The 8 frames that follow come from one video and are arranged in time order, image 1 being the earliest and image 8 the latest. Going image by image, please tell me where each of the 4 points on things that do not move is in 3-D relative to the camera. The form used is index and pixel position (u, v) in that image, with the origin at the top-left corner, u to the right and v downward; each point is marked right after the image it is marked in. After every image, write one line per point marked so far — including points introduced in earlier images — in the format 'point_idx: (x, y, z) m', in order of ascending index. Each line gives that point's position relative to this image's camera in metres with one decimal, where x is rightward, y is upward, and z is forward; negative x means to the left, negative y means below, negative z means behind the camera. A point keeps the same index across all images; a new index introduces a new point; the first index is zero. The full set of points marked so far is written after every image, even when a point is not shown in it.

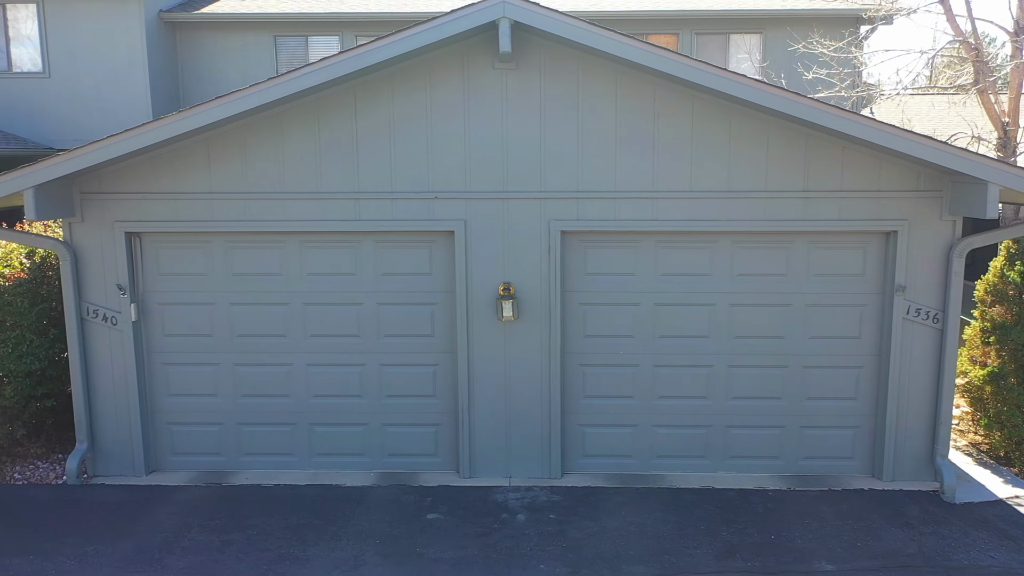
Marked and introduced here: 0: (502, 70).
0: (-0.1, +1.7, +6.3) m
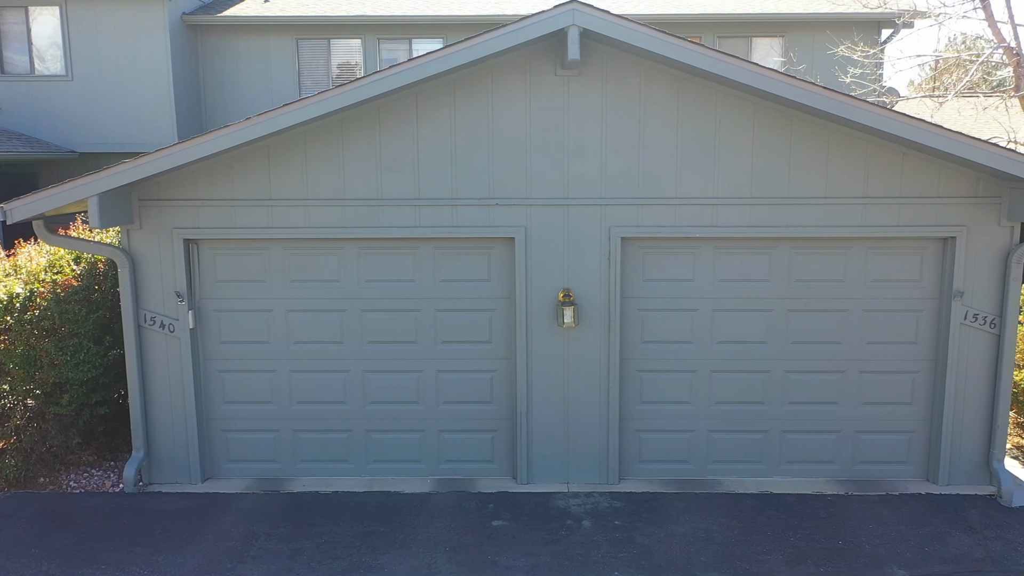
0: (+0.4, +1.6, +6.4) m
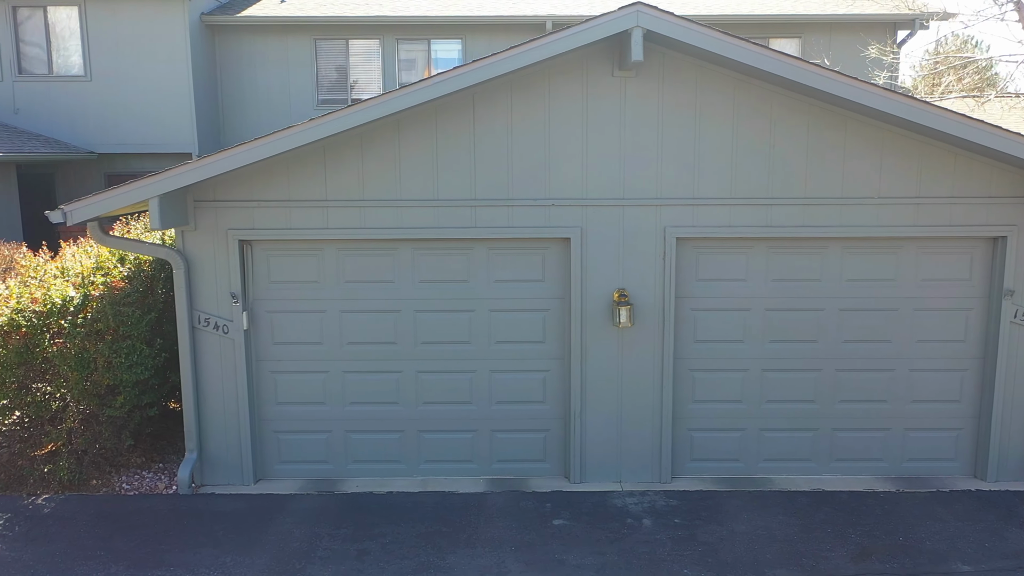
0: (+0.8, +1.6, +6.4) m
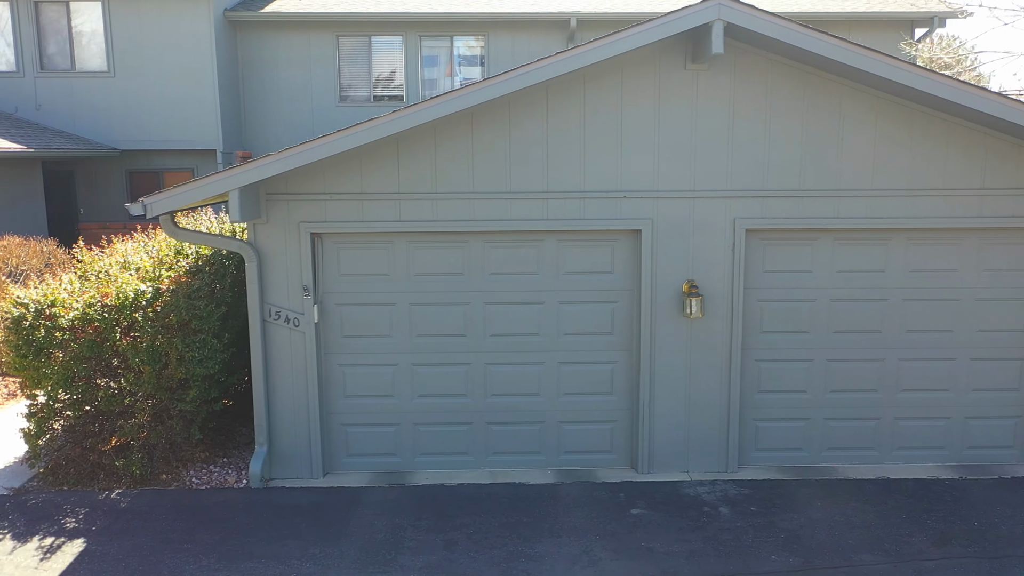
0: (+1.4, +1.7, +6.4) m
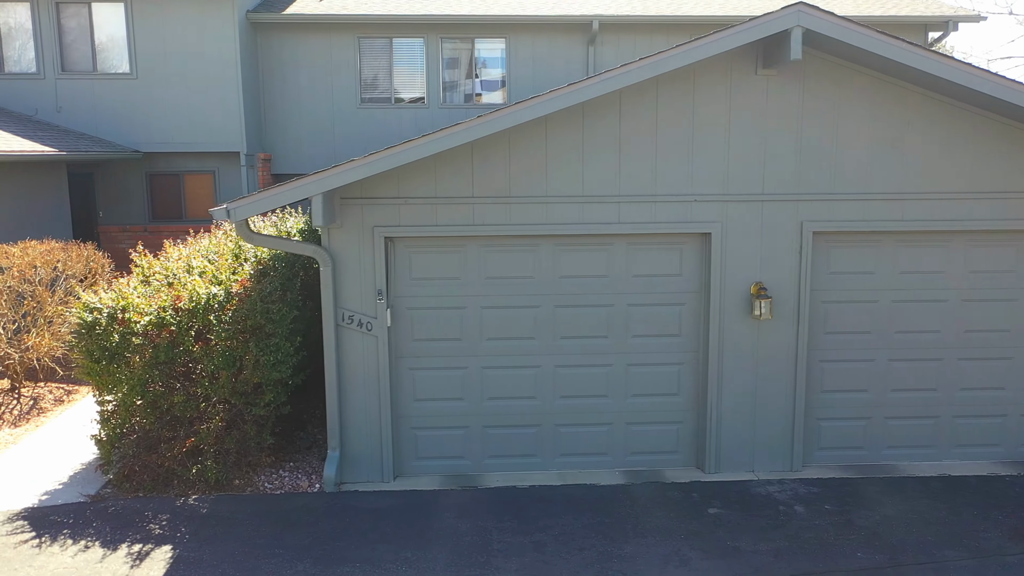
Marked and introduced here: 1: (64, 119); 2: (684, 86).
0: (+2.0, +1.7, +6.5) m
1: (-6.9, +2.6, +12.9) m
2: (+1.3, +1.6, +6.5) m
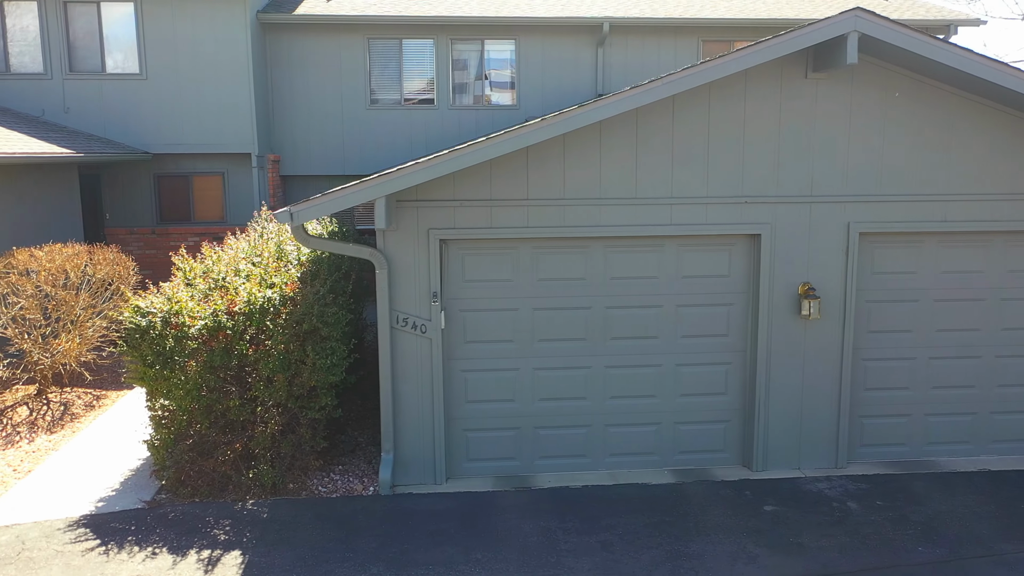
0: (+2.4, +1.7, +6.6) m
1: (-6.6, +2.5, +12.7) m
2: (+1.8, +1.6, +6.6) m
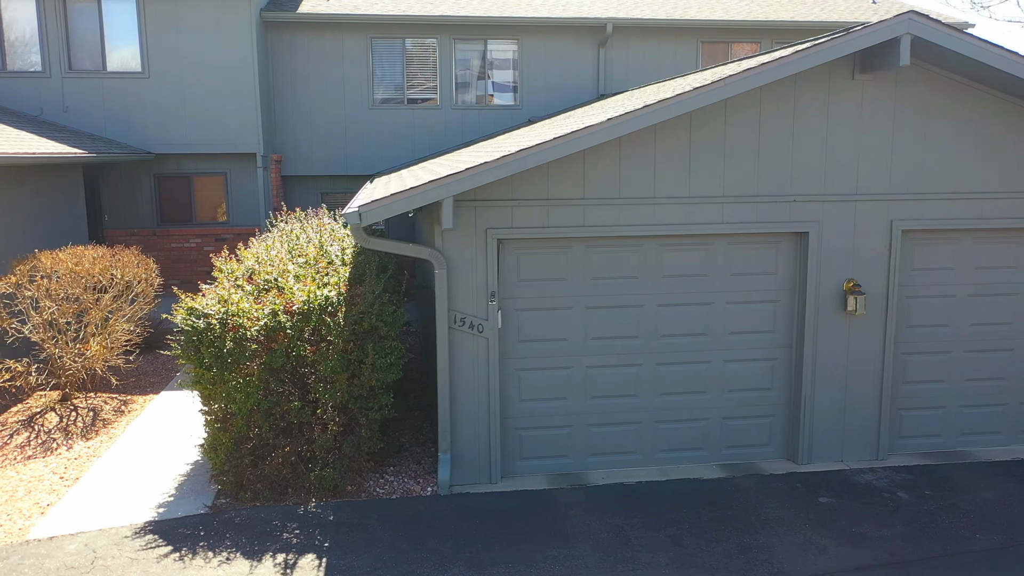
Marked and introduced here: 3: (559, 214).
0: (+2.8, +1.7, +6.8) m
1: (-6.5, +2.5, +12.4) m
2: (+2.2, +1.6, +6.8) m
3: (+0.4, +0.6, +6.7) m
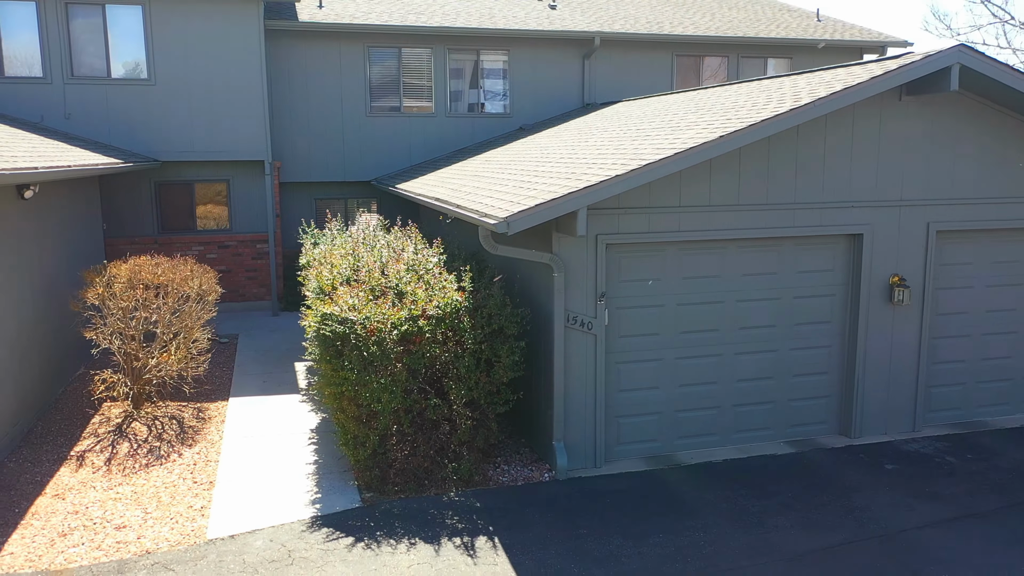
0: (+3.7, +1.7, +7.8) m
1: (-6.3, +2.3, +12.2) m
2: (+3.1, +1.6, +7.7) m
3: (+1.3, +0.6, +7.4) m
